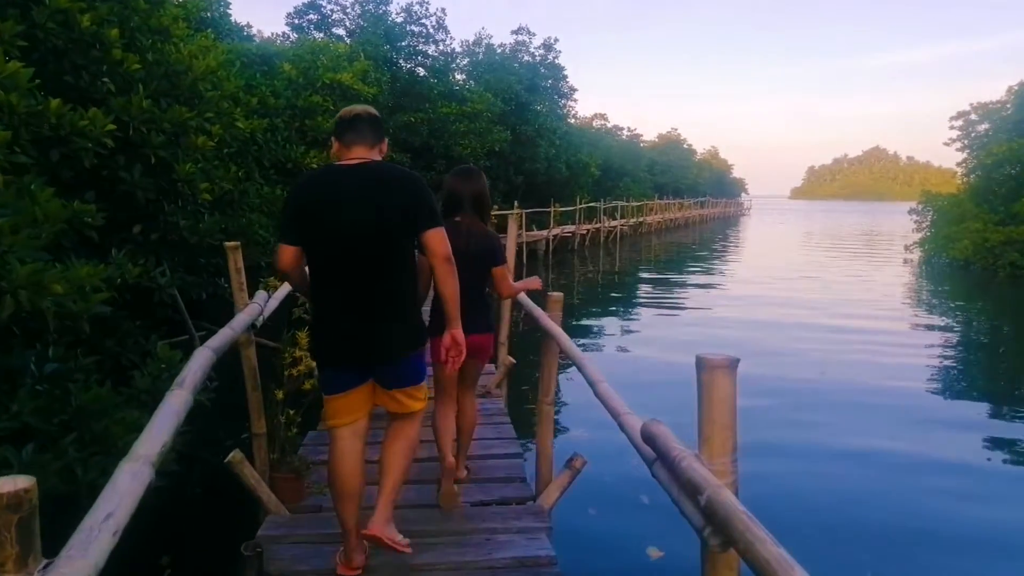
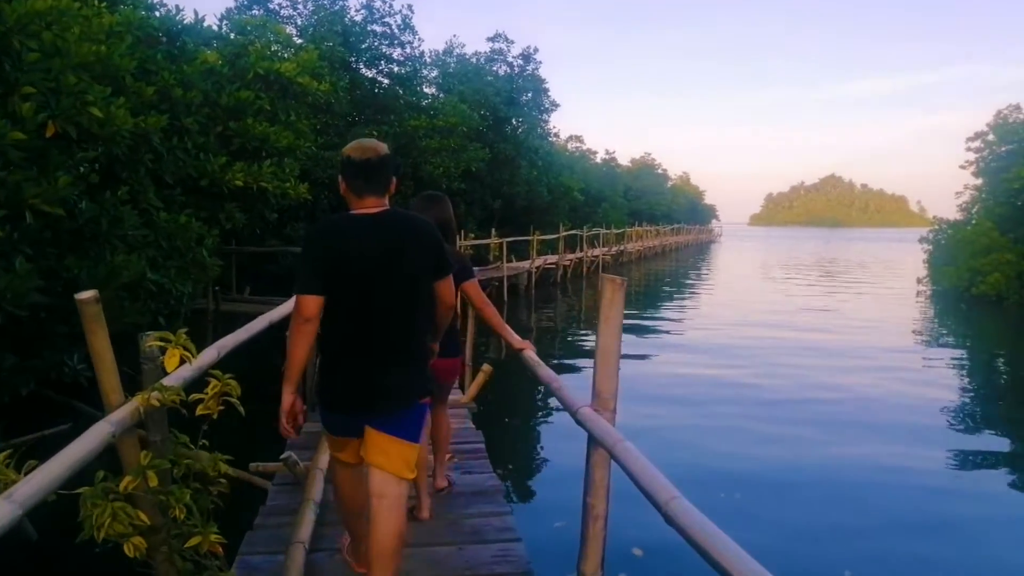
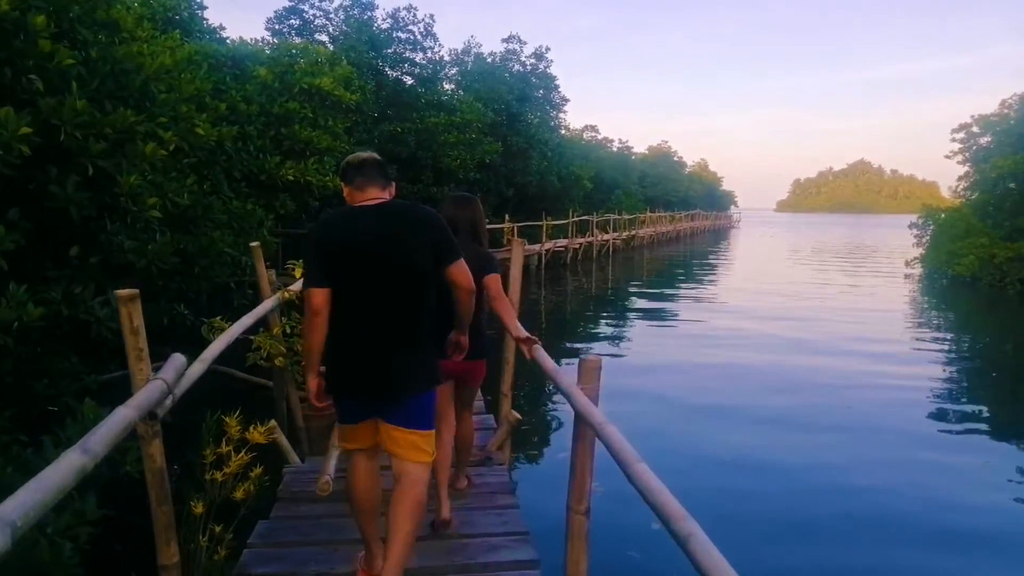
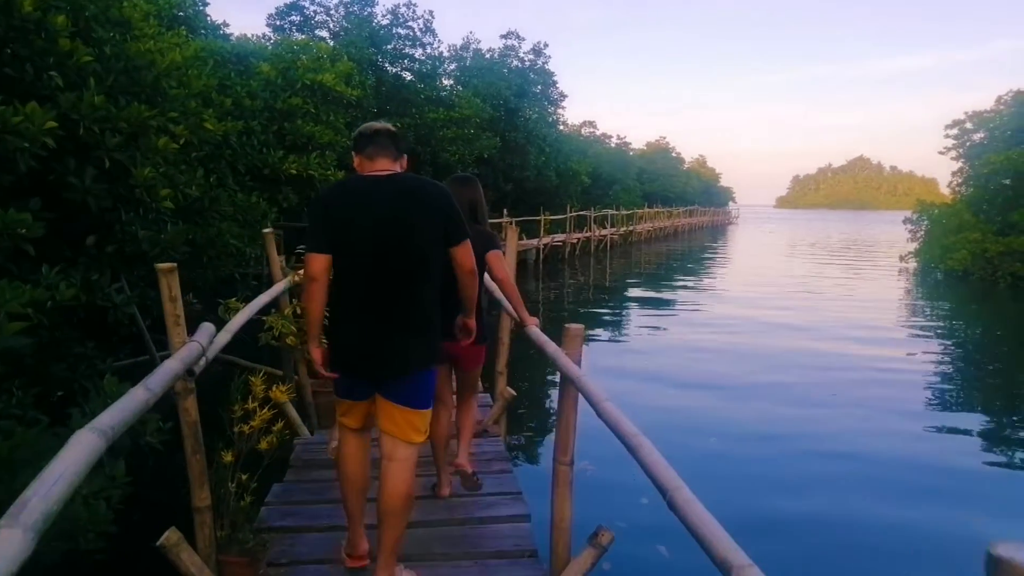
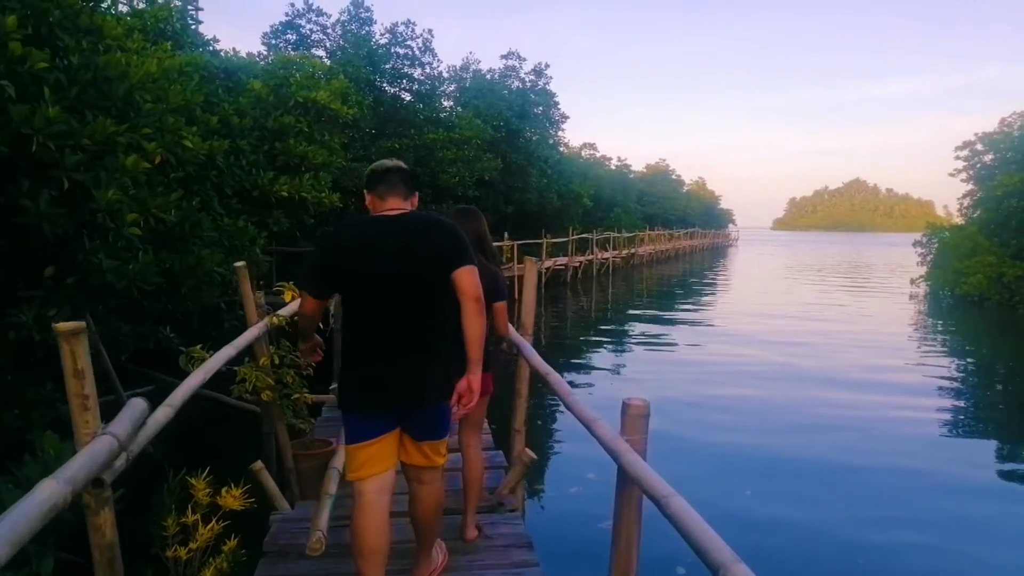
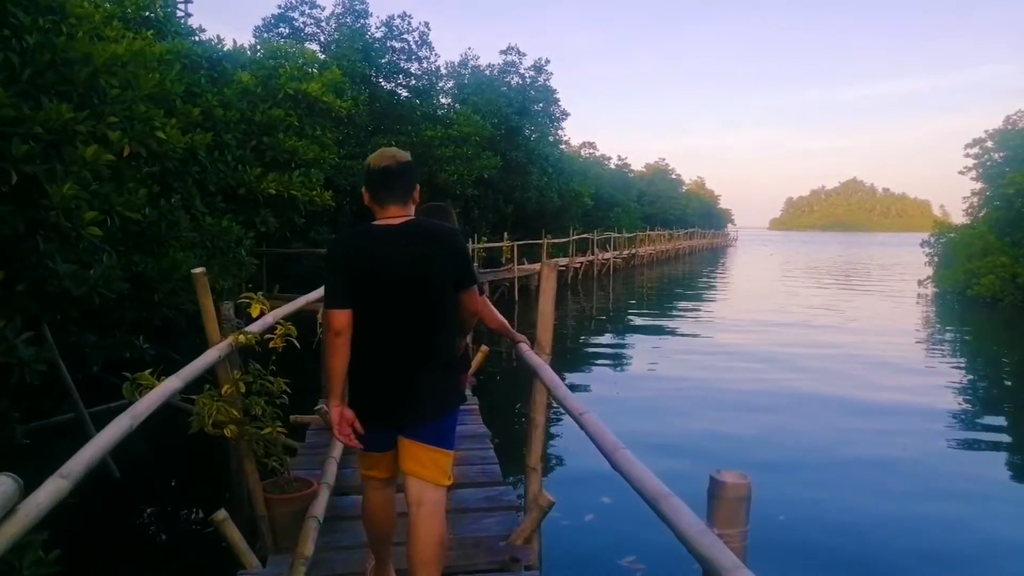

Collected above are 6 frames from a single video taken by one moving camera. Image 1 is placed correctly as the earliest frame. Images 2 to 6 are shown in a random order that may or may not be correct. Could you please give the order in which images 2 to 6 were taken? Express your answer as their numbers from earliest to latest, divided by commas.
4, 3, 5, 6, 2
